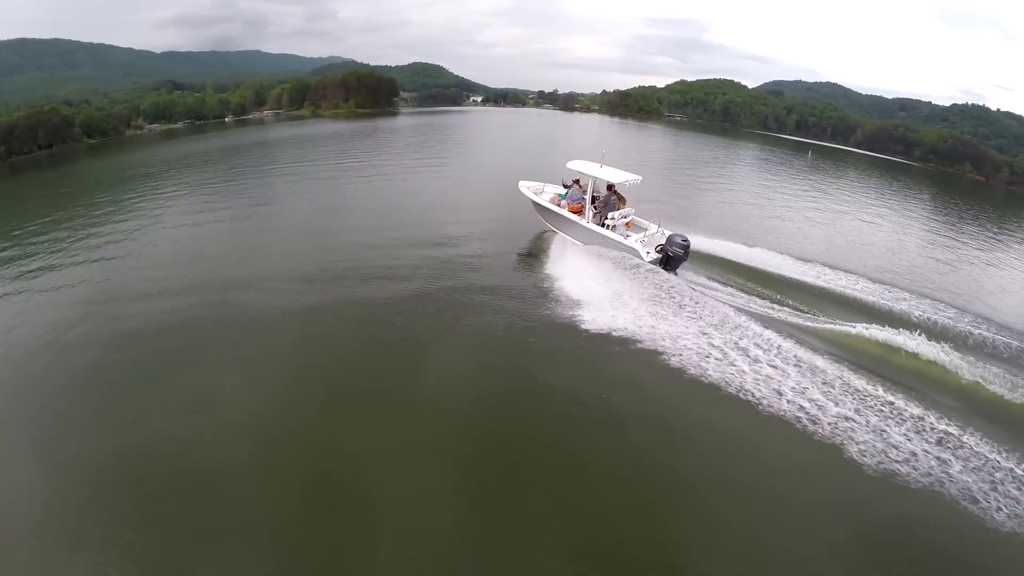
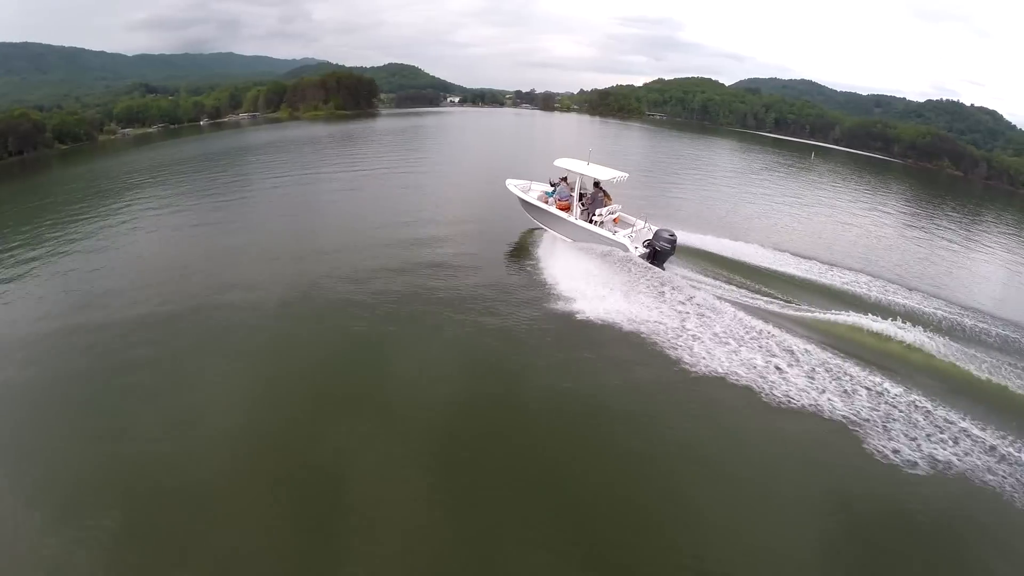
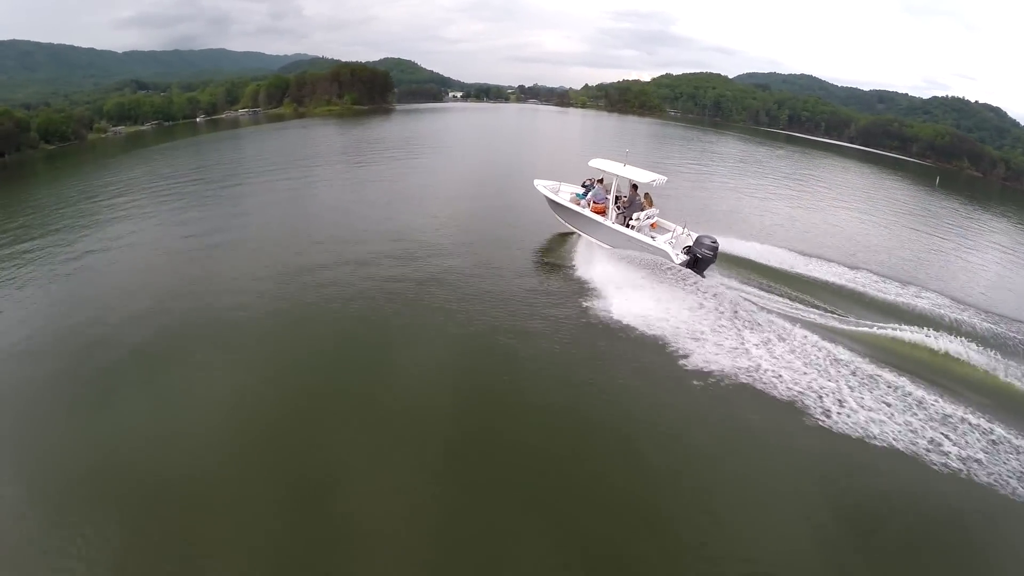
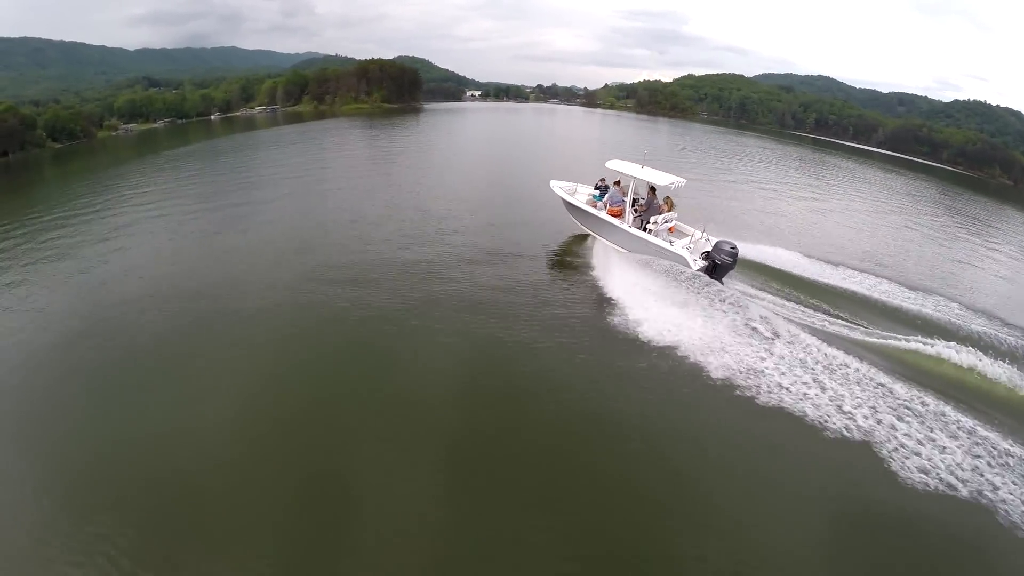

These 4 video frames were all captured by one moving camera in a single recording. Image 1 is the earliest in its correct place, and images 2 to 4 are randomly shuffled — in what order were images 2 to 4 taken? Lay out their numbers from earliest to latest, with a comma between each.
2, 3, 4
